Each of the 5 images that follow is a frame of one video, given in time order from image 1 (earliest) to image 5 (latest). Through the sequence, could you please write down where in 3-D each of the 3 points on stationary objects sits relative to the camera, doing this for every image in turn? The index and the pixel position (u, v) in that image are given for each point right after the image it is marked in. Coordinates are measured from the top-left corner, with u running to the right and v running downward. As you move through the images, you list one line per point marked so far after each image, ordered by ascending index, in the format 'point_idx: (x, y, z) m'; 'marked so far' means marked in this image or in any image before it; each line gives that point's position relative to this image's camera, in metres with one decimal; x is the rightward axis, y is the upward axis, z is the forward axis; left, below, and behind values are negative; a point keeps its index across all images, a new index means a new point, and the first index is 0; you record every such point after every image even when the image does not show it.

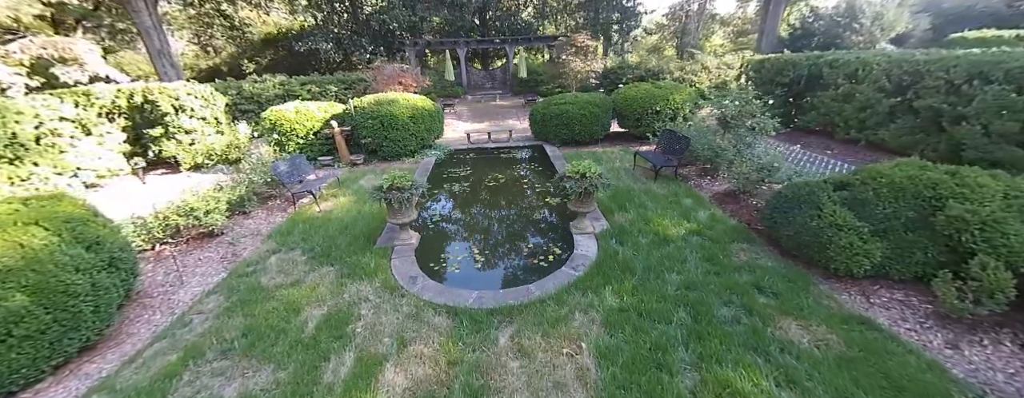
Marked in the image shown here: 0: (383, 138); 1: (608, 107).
0: (-2.7, +1.3, +6.8) m
1: (+2.1, +2.1, +7.1) m
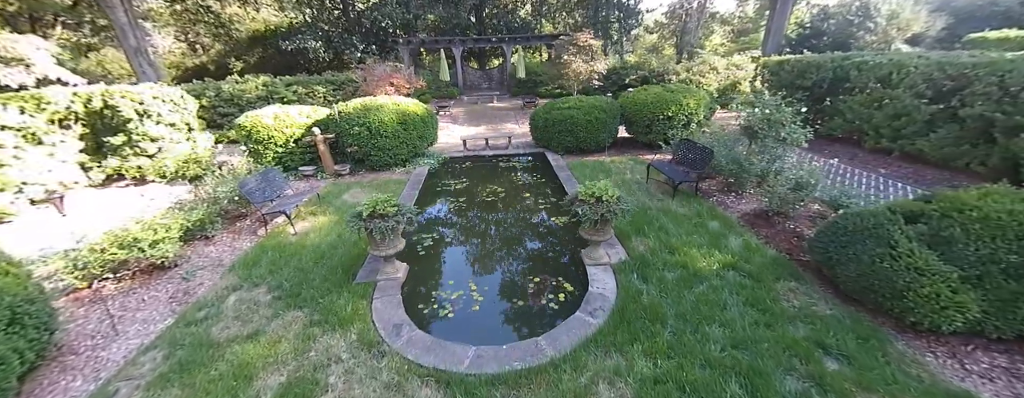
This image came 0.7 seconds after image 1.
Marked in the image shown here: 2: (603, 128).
0: (-2.7, +1.0, +6.2) m
1: (+2.1, +1.8, +6.6) m
2: (+1.9, +1.4, +6.5) m
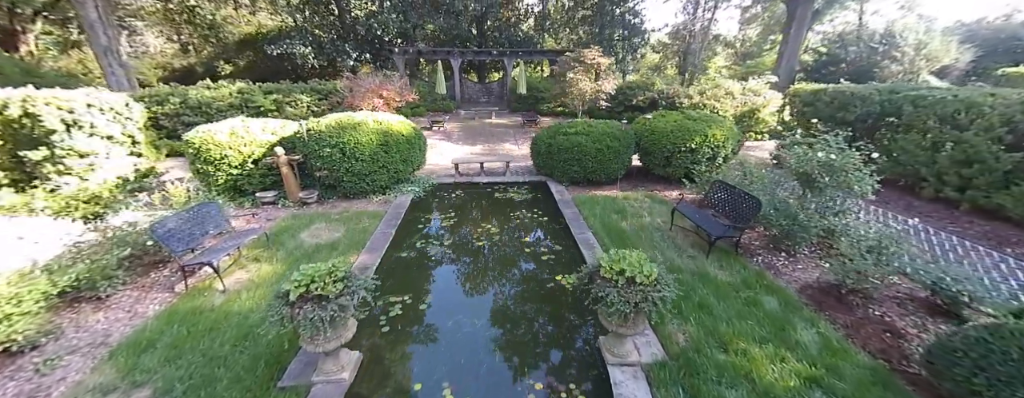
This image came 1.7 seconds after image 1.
0: (-2.8, +0.5, +5.2) m
1: (+2.1, +1.1, +5.7) m
2: (+1.9, +0.7, +5.6) m
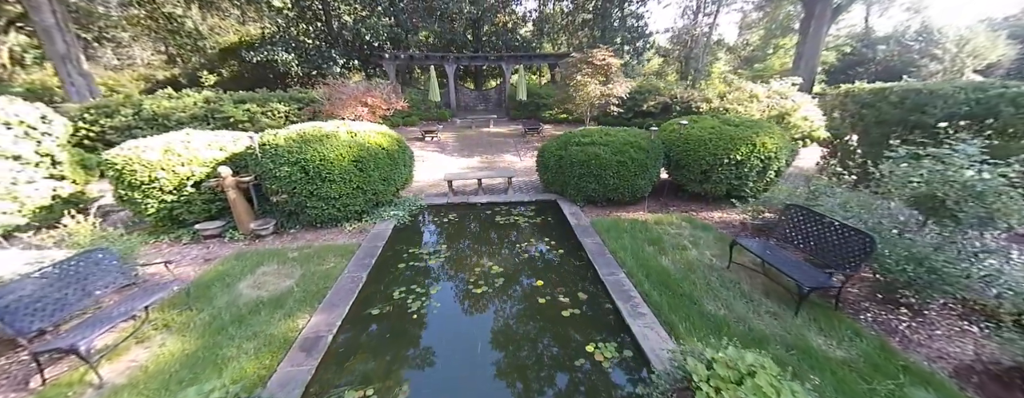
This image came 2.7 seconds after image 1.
0: (-2.7, +0.1, +4.2) m
1: (+2.2, +0.7, +4.7) m
2: (+1.9, +0.4, +4.6) m
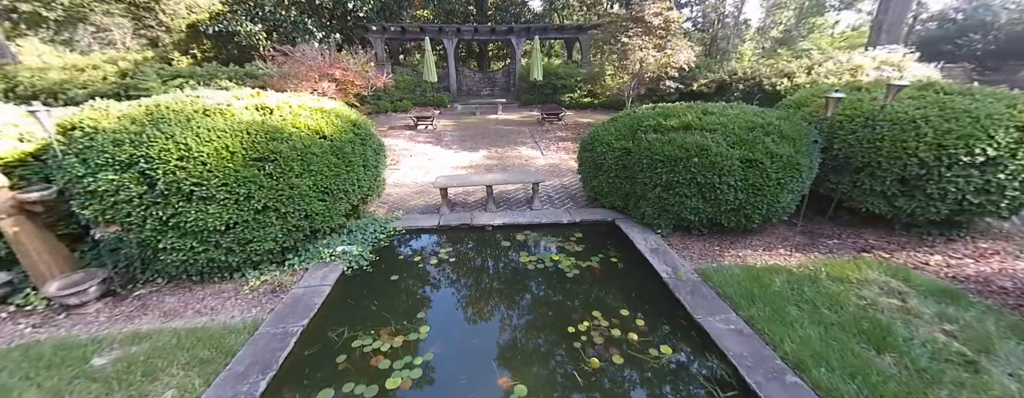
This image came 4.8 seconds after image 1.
0: (-2.4, -0.2, +2.2) m
1: (+2.5, +0.5, +2.7) m
2: (+2.2, +0.1, +2.6) m
